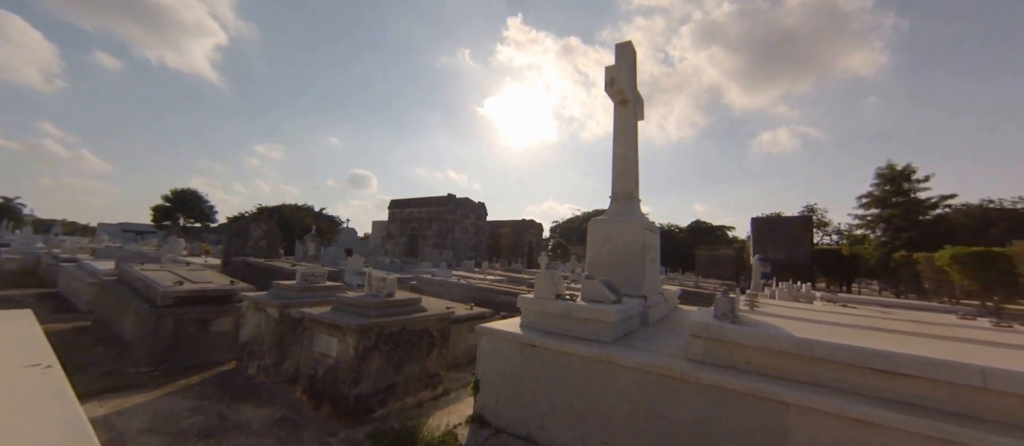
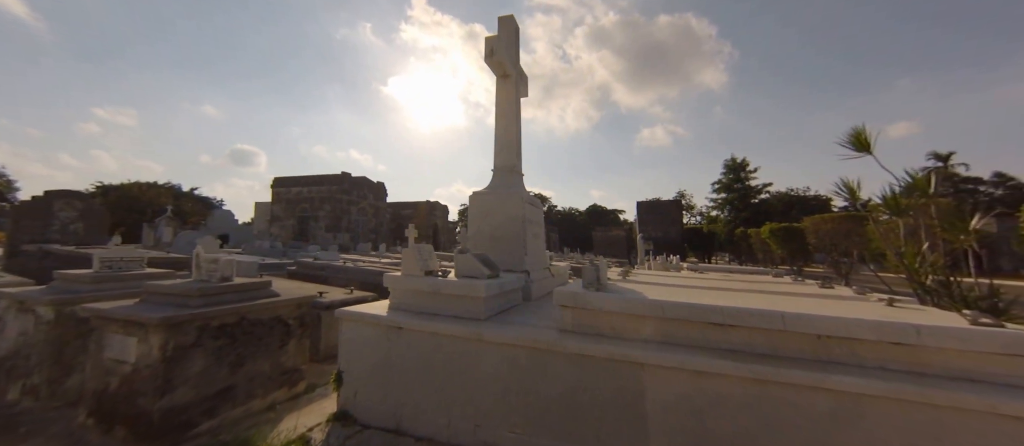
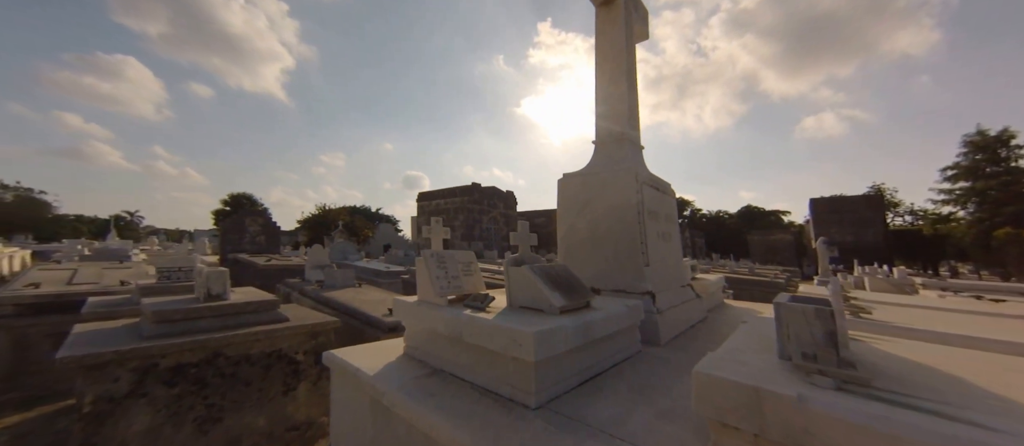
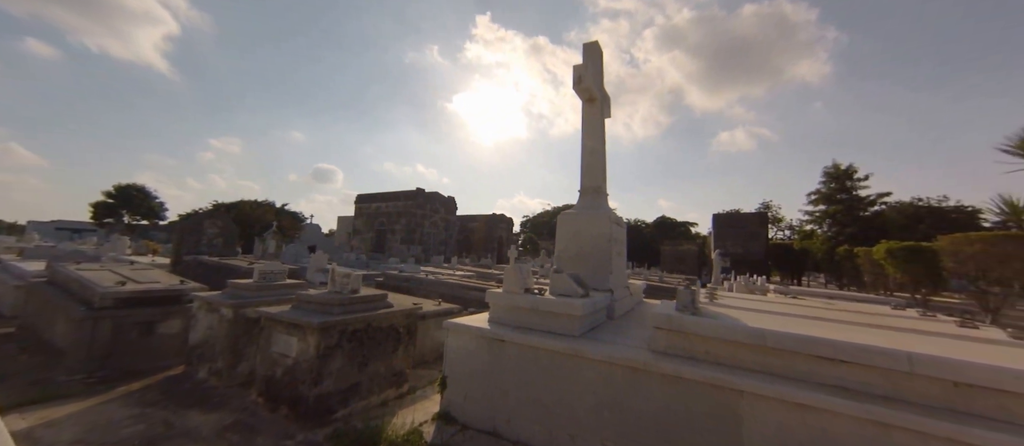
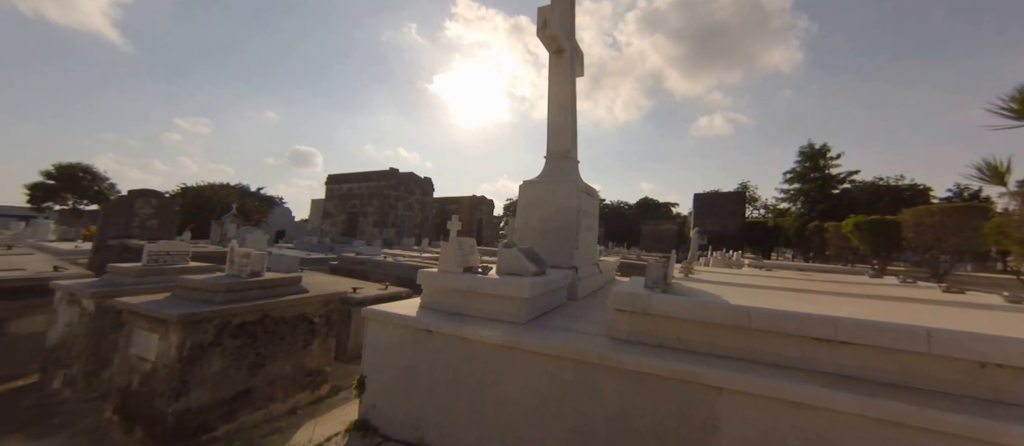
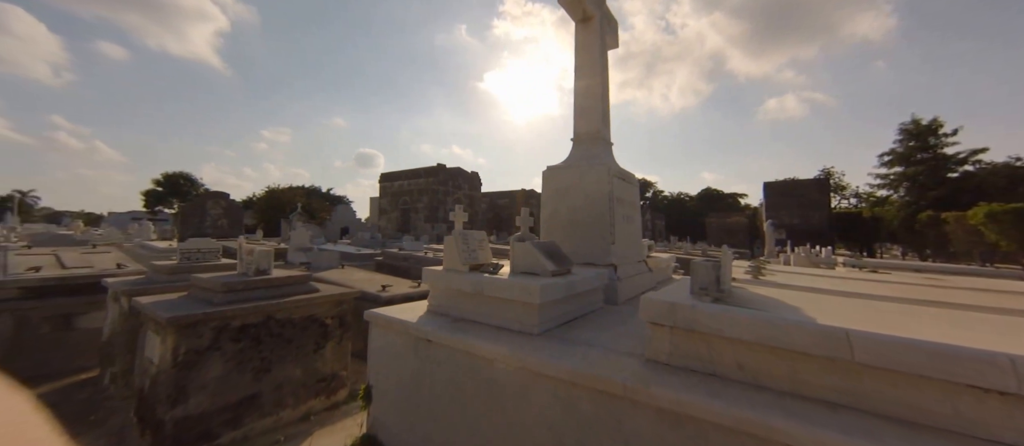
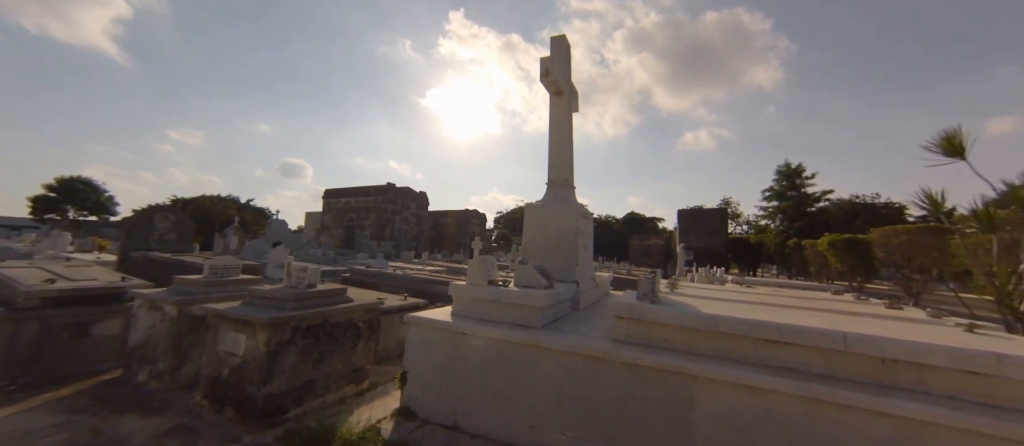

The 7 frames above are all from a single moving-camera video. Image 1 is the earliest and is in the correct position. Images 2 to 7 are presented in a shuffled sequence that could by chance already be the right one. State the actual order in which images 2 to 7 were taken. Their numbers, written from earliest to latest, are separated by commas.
4, 7, 2, 5, 6, 3
